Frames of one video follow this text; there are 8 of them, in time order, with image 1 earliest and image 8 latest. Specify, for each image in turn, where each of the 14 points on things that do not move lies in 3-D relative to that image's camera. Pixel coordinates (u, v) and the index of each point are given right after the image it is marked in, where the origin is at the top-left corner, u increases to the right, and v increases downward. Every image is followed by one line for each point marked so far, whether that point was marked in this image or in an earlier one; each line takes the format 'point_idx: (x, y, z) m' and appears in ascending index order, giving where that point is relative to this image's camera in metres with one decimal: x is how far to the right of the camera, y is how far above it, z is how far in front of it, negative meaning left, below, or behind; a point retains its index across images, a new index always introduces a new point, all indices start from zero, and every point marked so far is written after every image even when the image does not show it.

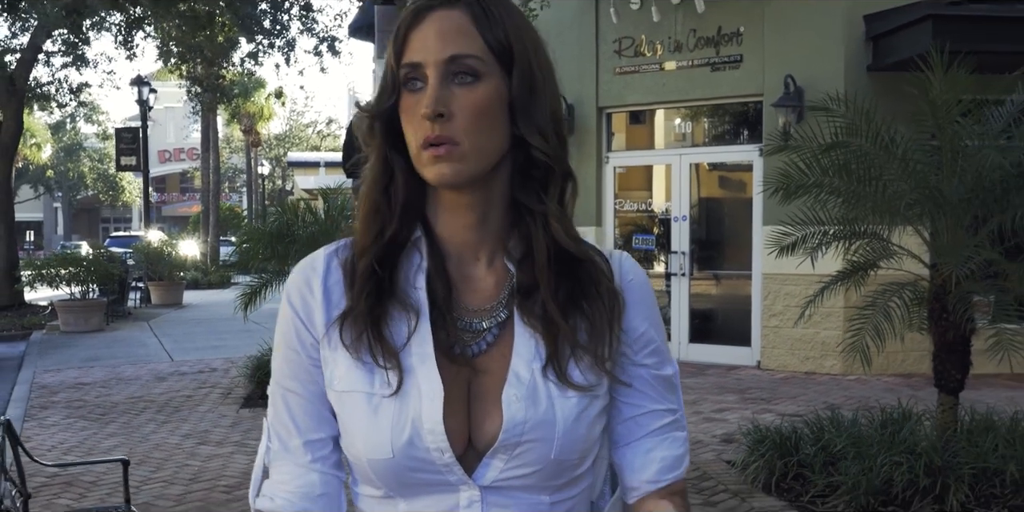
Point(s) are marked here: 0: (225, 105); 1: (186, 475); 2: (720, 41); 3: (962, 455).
0: (-3.9, +2.0, +14.6) m
1: (-2.2, -1.5, +7.1) m
2: (+2.0, +2.1, +10.4) m
3: (+2.9, -1.3, +6.8) m
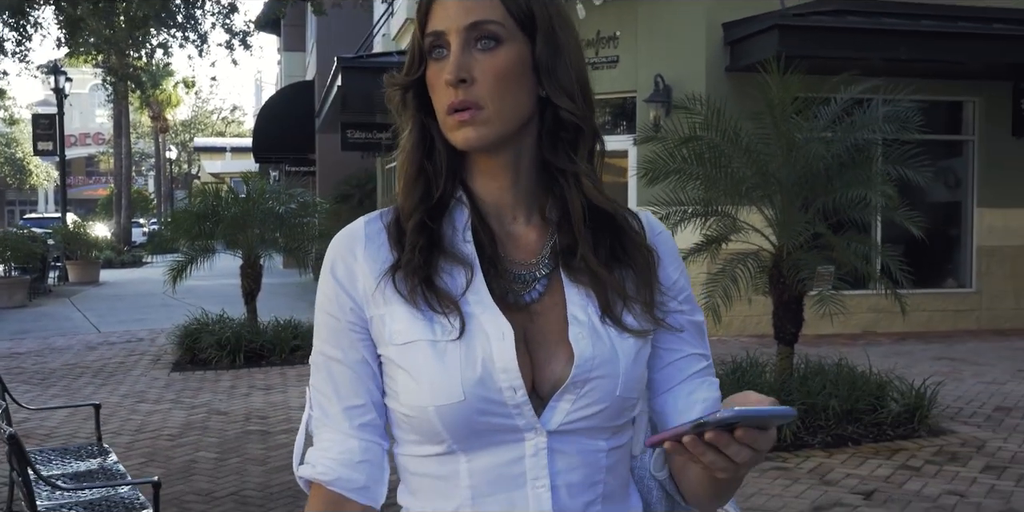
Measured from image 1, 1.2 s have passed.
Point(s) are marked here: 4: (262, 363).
0: (-5.3, +2.3, +15.3) m
1: (-2.9, -1.3, +8.1) m
2: (+0.9, +2.3, +11.8) m
3: (+2.2, -1.1, +8.3) m
4: (-2.4, -1.0, +10.2) m
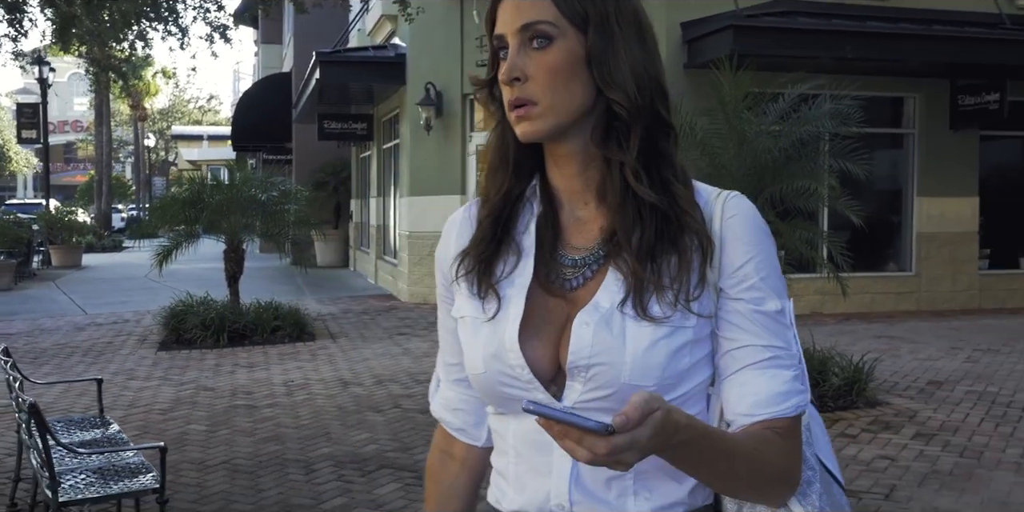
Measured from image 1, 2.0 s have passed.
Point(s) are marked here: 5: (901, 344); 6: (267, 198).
0: (-5.8, +2.5, +15.7) m
1: (-3.2, -1.2, +8.7) m
2: (+0.6, +2.5, +12.4) m
3: (+1.9, -0.9, +9.0) m
4: (-2.7, -0.9, +10.8) m
5: (+3.8, -0.8, +10.3) m
6: (-2.6, +0.6, +11.4) m
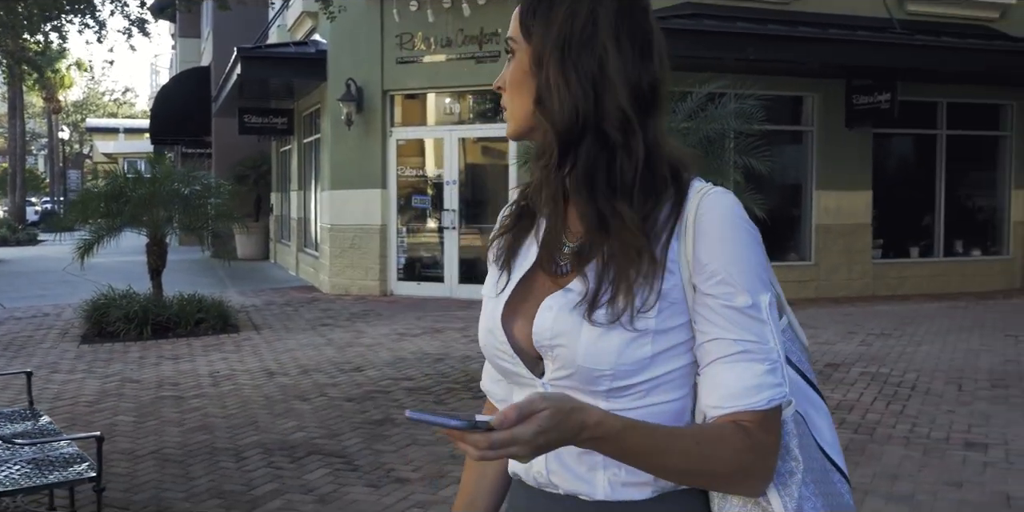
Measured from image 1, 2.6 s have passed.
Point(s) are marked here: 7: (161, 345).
0: (-7.0, +2.6, +15.6) m
1: (-3.8, -1.1, +8.8) m
2: (-0.4, +2.6, +12.8) m
3: (+1.2, -0.9, +9.5) m
4: (-3.5, -0.8, +11.0) m
5: (+3.0, -0.7, +11.0) m
6: (-3.5, +0.7, +11.6) m
7: (-3.4, -0.9, +10.5) m
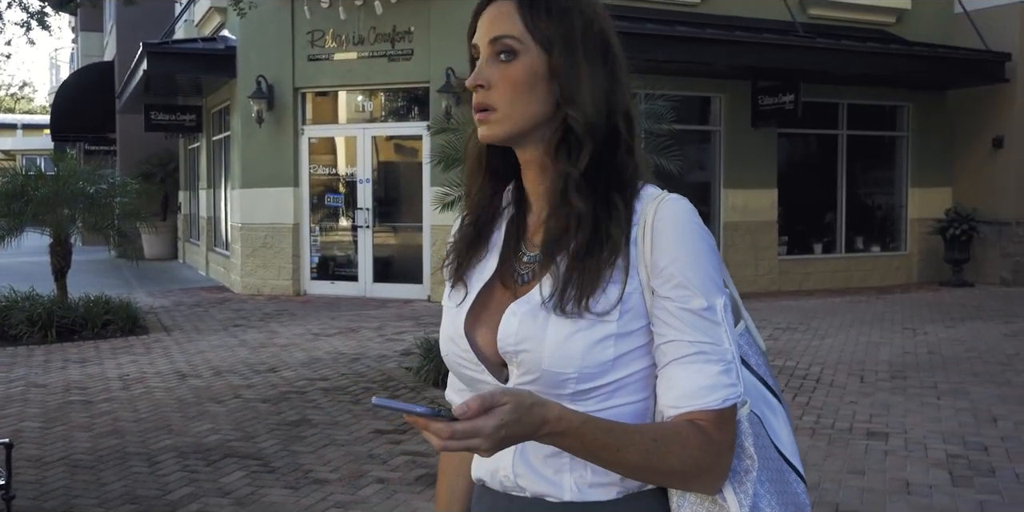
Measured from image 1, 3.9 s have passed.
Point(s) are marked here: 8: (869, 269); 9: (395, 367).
0: (-8.2, +2.6, +15.0) m
1: (-4.5, -1.2, +8.5) m
2: (-1.4, +2.6, +12.7) m
3: (+0.5, -0.8, +9.6) m
4: (-4.4, -0.8, +10.7) m
5: (+2.1, -0.7, +11.2) m
6: (-4.4, +0.7, +11.3) m
7: (-4.2, -0.9, +10.2) m
8: (+5.0, -0.2, +14.9) m
9: (-0.9, -0.9, +8.4) m
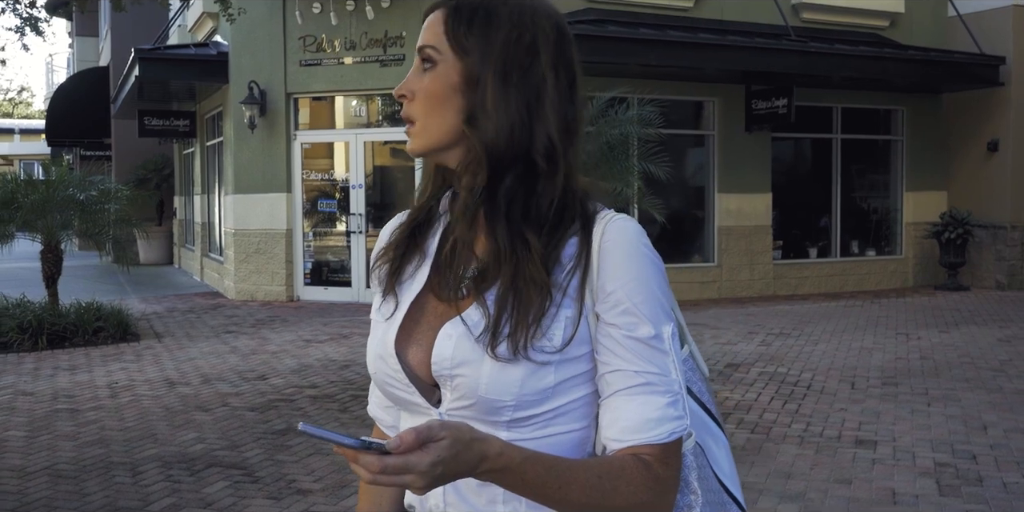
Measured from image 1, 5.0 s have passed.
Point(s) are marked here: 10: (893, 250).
0: (-8.3, +2.5, +15.0) m
1: (-4.6, -1.2, +8.5) m
2: (-1.5, +2.5, +12.7) m
3: (+0.4, -0.9, +9.6) m
4: (-4.5, -0.9, +10.7) m
5: (+2.0, -0.7, +11.2) m
6: (-4.5, +0.6, +11.3) m
7: (-4.3, -0.9, +10.2) m
8: (+4.9, -0.2, +14.8) m
9: (-1.0, -0.9, +8.3) m
10: (+5.4, +0.1, +15.3) m
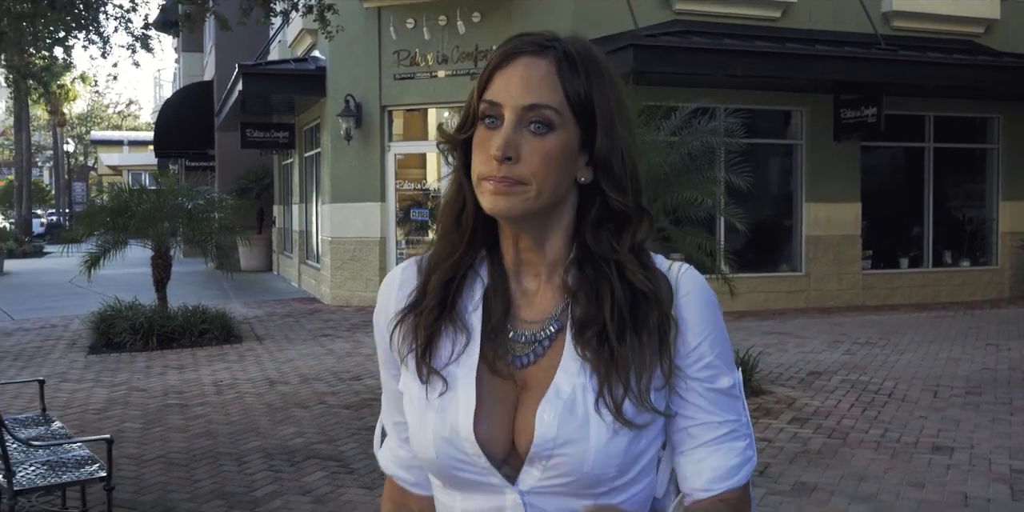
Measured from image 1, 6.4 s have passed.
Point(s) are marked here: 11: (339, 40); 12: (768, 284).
0: (-7.0, +2.4, +15.9) m
1: (-3.9, -1.3, +9.1) m
2: (-0.4, +2.4, +13.1) m
3: (+1.2, -1.0, +9.8) m
4: (-3.6, -0.9, +11.3) m
5: (+2.9, -0.8, +11.3) m
6: (-3.5, +0.6, +11.9) m
7: (-3.5, -1.0, +10.8) m
8: (+6.1, -0.4, +14.6) m
9: (-0.3, -1.0, +8.7) m
10: (+6.7, -0.1, +15.0) m
11: (-2.2, +2.9, +14.0) m
12: (+3.2, -0.3, +13.5) m
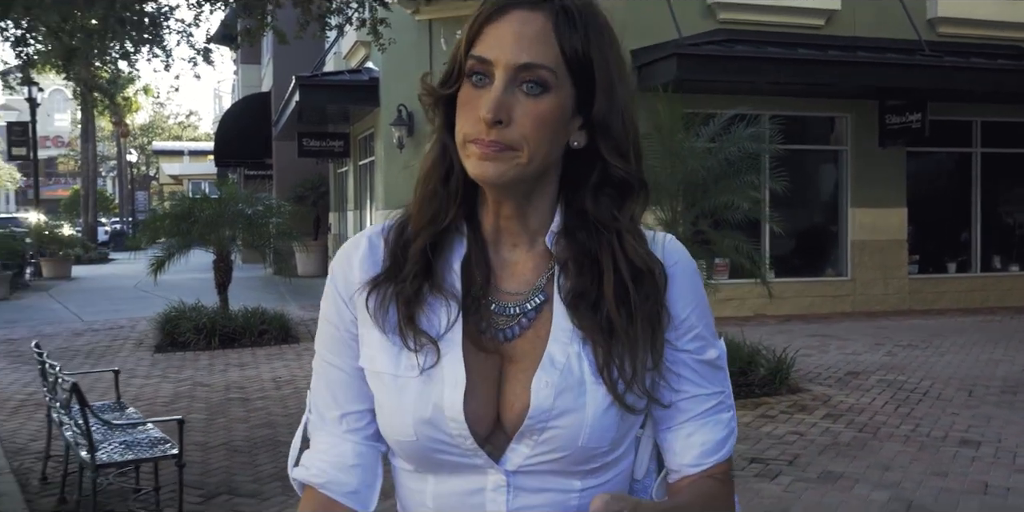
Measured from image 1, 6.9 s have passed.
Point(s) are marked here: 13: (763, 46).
0: (-6.3, +2.4, +16.6) m
1: (-3.5, -1.3, +9.6) m
2: (+0.2, +2.4, +13.4) m
3: (+1.6, -1.0, +10.1) m
4: (-3.1, -1.0, +11.8) m
5: (+3.4, -0.9, +11.4) m
6: (-3.0, +0.5, +12.4) m
7: (-3.0, -1.0, +11.2) m
8: (+6.8, -0.4, +14.6) m
9: (+0.1, -1.0, +9.0) m
10: (+7.3, -0.1, +15.0) m
11: (-1.6, +2.8, +14.4) m
12: (+3.8, -0.4, +13.6) m
13: (+3.0, +2.5, +12.7) m
